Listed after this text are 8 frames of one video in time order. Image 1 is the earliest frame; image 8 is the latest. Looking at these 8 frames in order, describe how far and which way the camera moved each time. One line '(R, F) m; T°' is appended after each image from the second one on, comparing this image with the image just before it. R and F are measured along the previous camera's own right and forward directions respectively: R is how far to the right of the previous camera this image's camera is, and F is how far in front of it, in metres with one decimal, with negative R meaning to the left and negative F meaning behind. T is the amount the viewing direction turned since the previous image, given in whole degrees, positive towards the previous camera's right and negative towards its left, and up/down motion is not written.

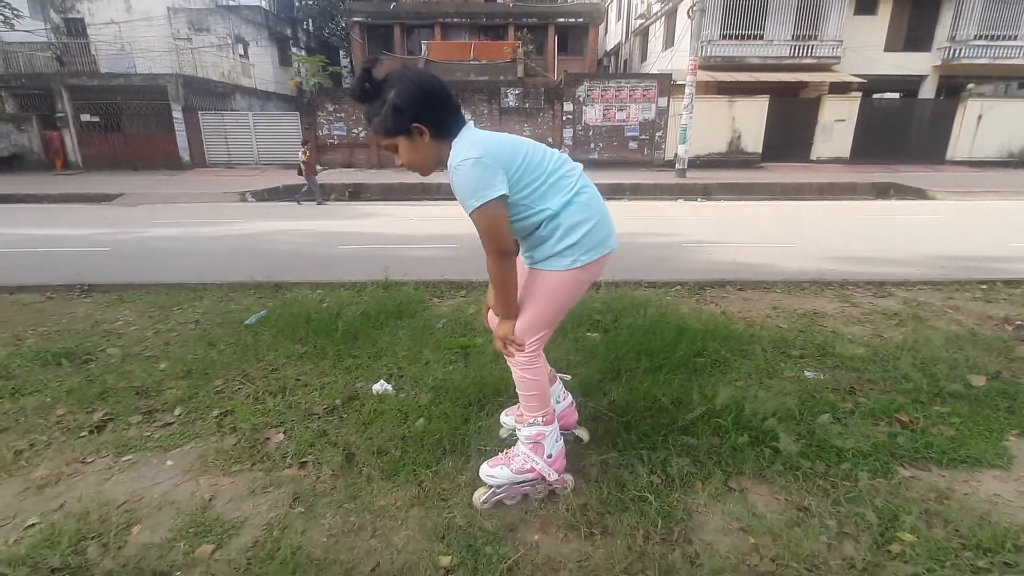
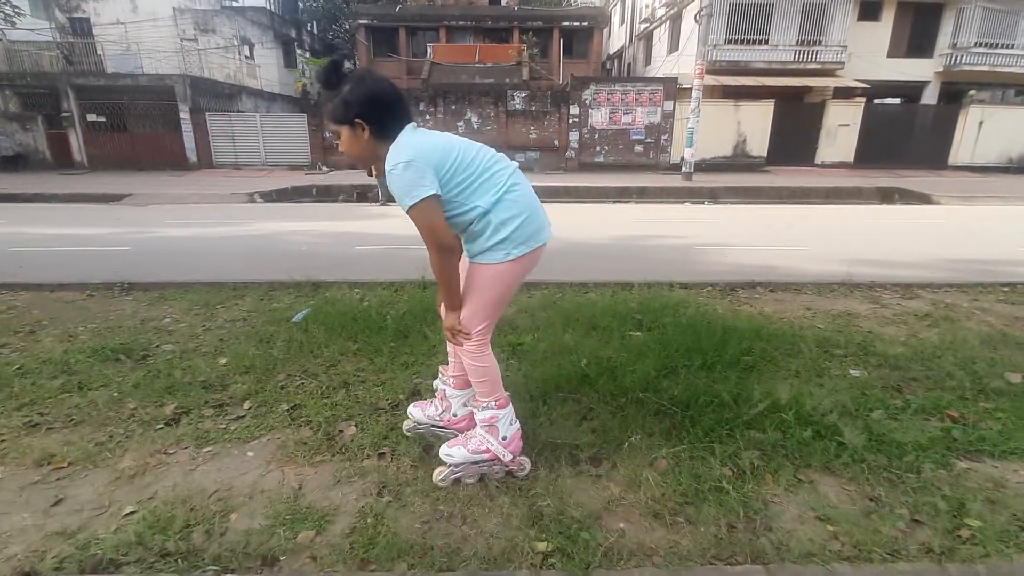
(-0.3, -0.1) m; 0°
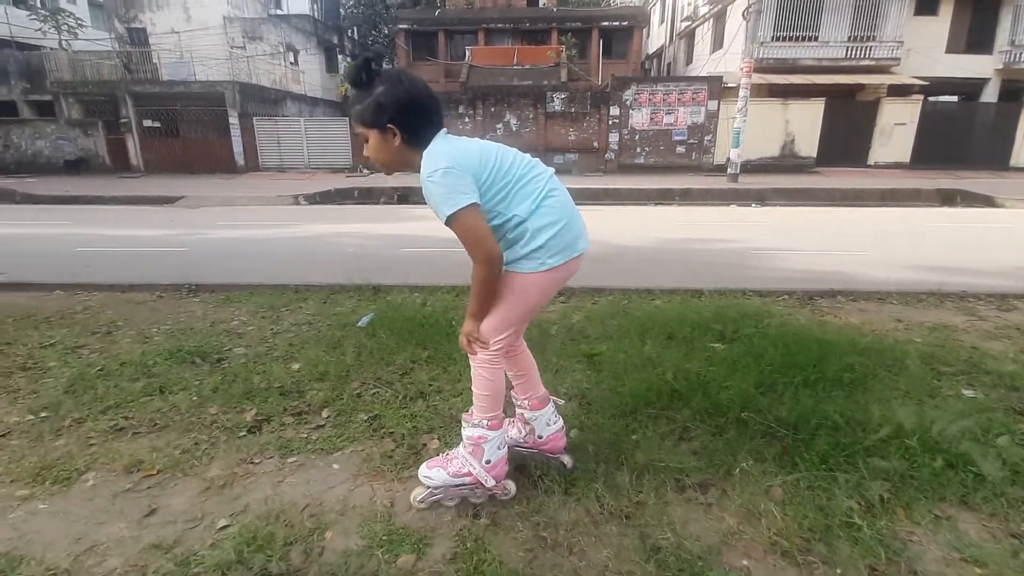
(-0.3, +0.1) m; -4°
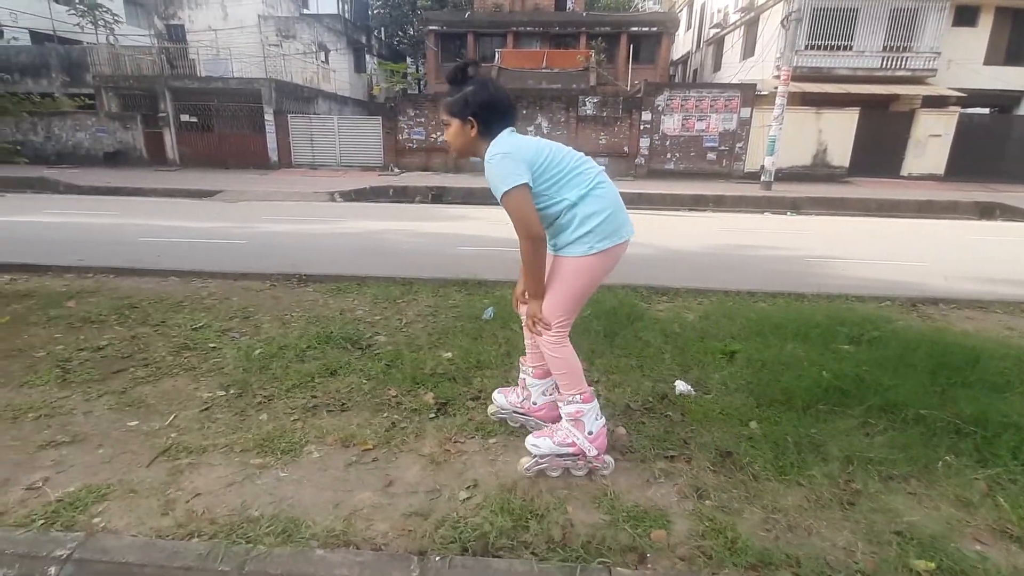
(-0.9, -0.1) m; -1°
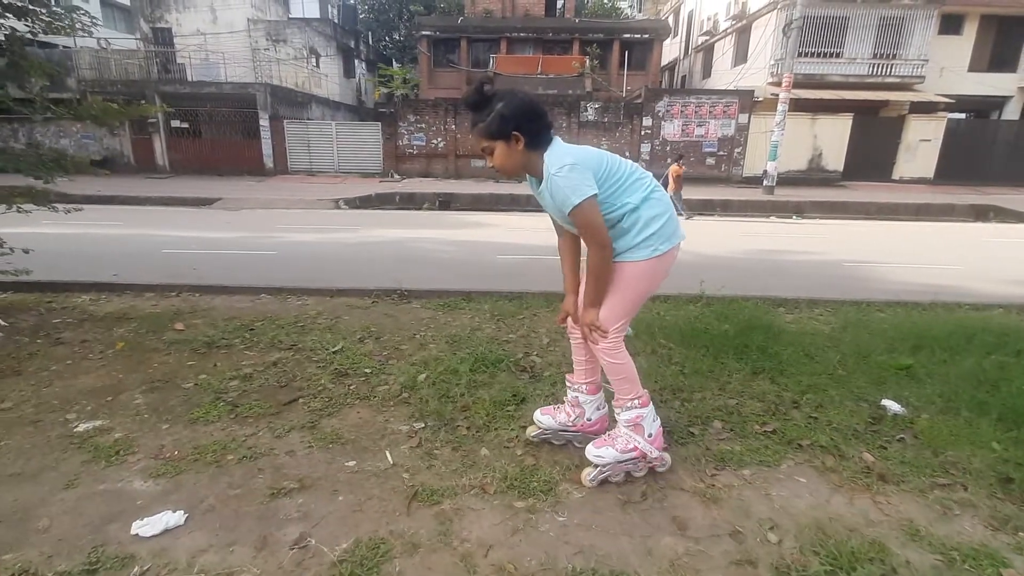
(-1.2, +0.2) m; +2°
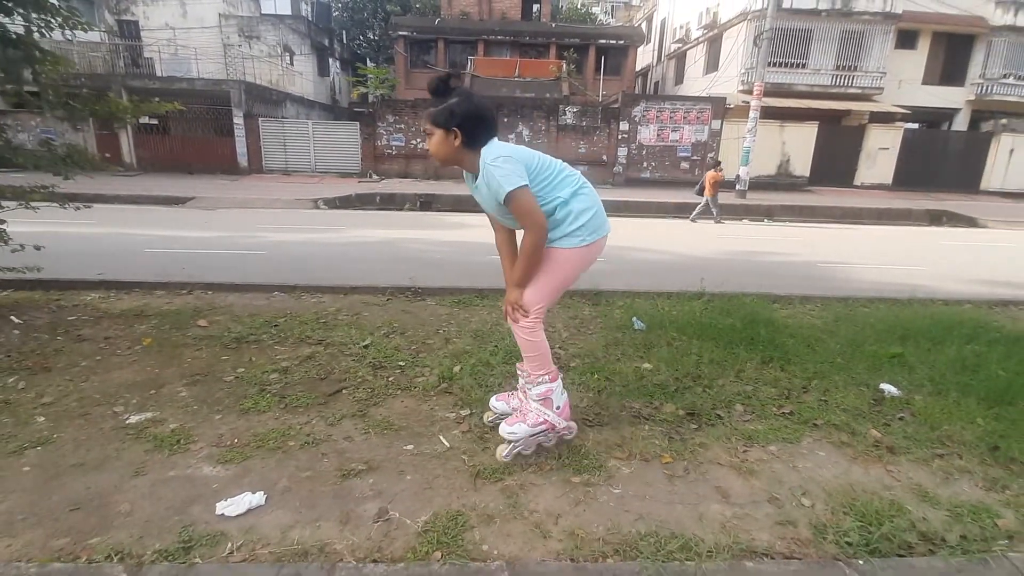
(-0.4, -0.2) m; +3°
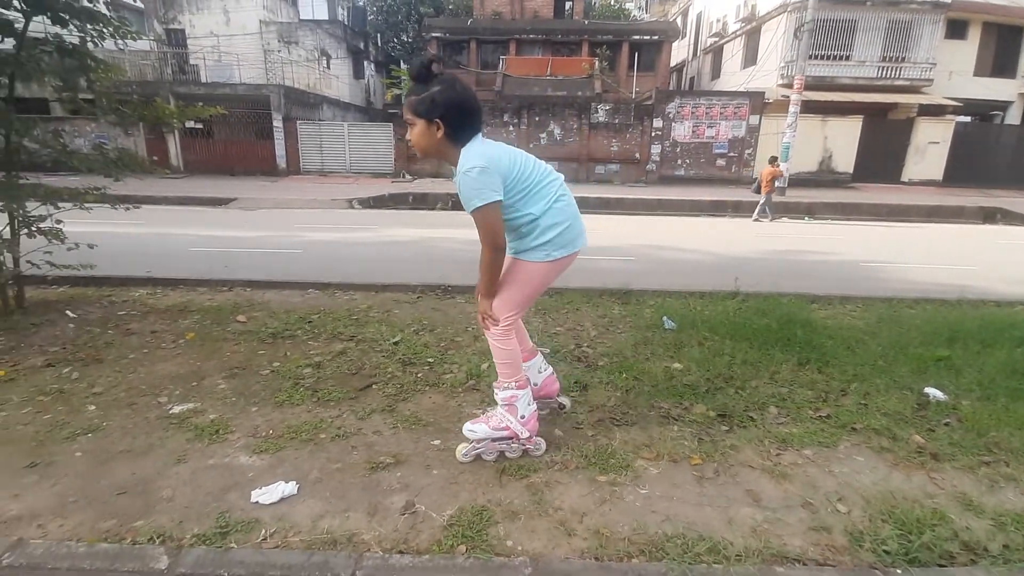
(0.0, 0.0) m; -4°
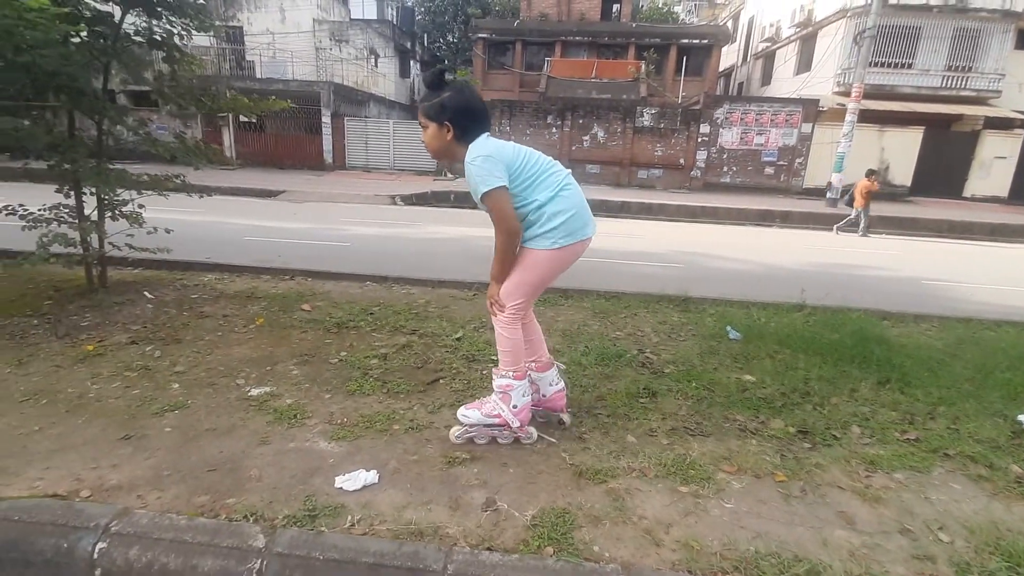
(-0.2, 0.0) m; -3°
